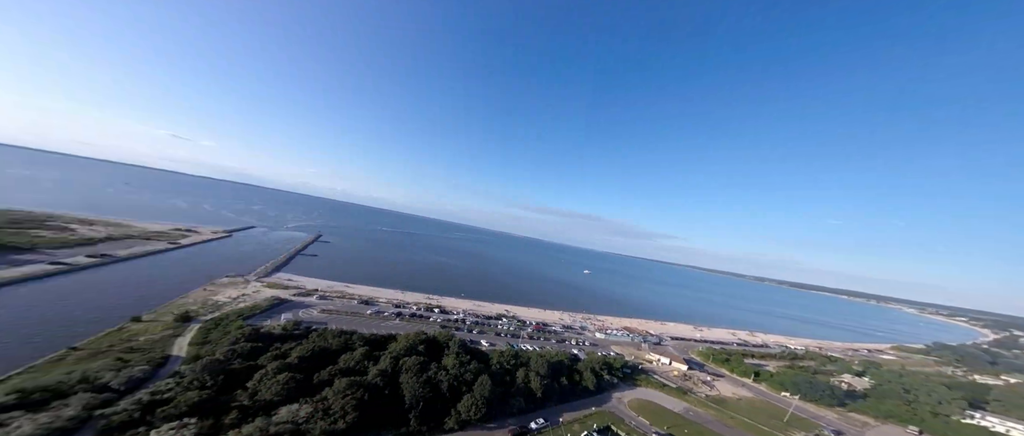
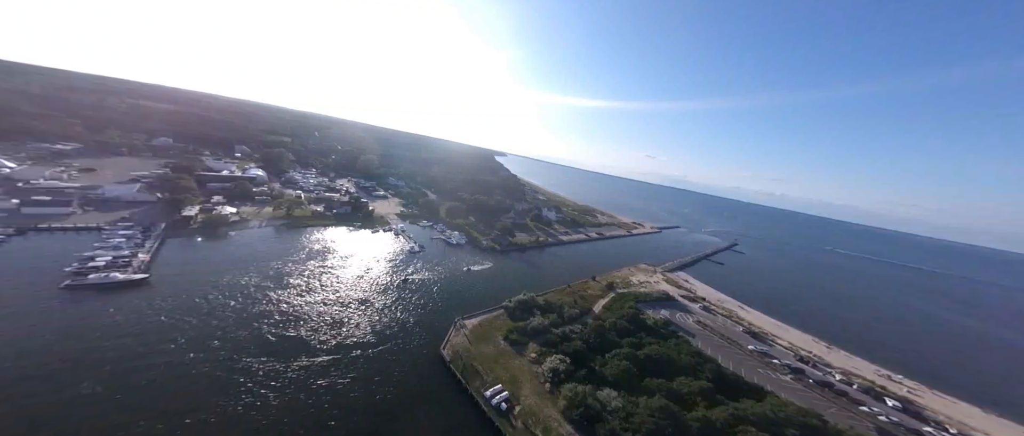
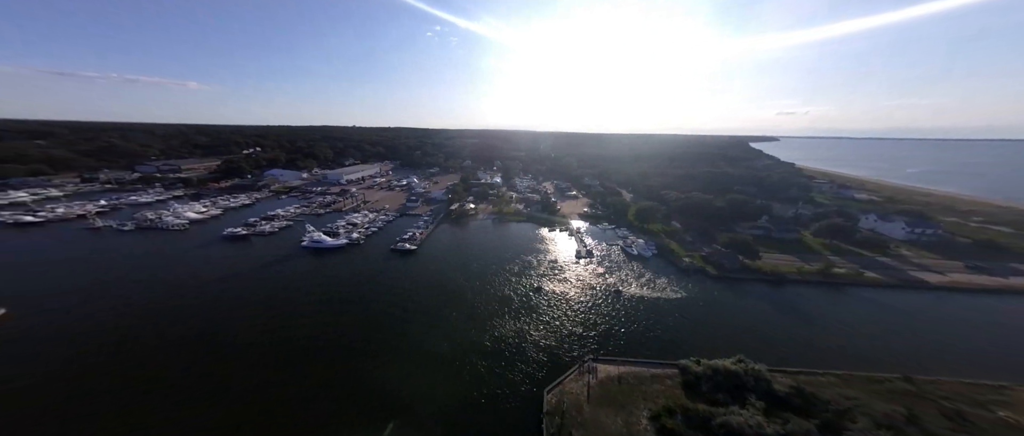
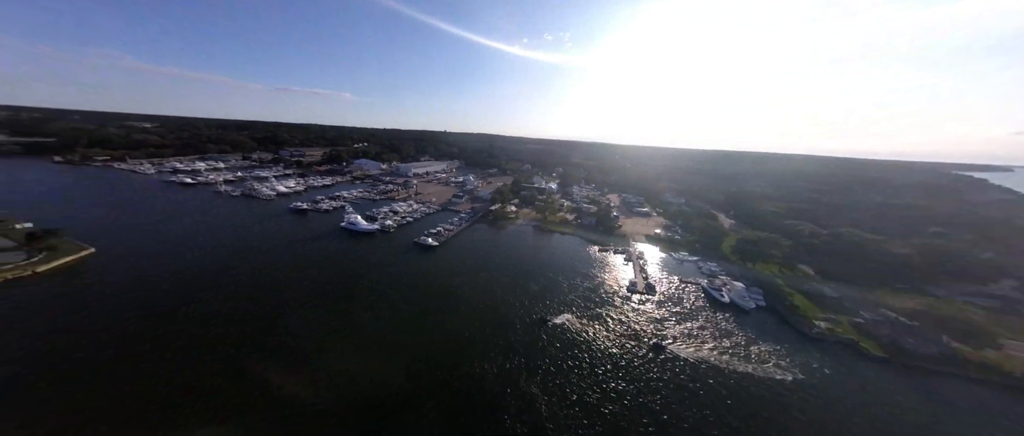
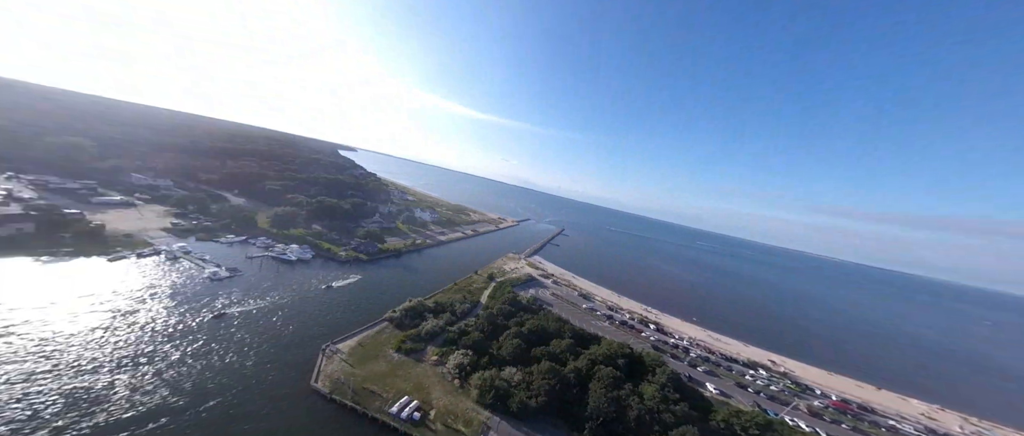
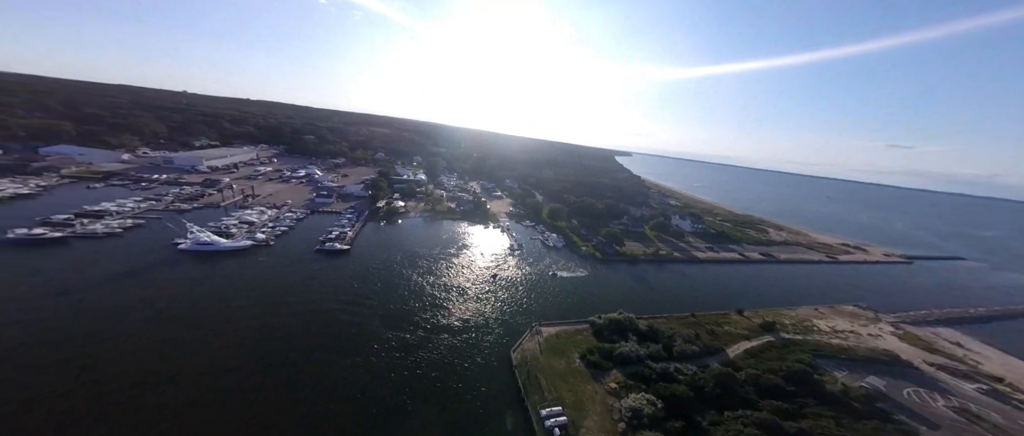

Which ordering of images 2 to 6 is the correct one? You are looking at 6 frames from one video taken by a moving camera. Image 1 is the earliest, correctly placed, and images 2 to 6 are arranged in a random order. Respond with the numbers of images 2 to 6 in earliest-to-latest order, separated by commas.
5, 2, 6, 3, 4
